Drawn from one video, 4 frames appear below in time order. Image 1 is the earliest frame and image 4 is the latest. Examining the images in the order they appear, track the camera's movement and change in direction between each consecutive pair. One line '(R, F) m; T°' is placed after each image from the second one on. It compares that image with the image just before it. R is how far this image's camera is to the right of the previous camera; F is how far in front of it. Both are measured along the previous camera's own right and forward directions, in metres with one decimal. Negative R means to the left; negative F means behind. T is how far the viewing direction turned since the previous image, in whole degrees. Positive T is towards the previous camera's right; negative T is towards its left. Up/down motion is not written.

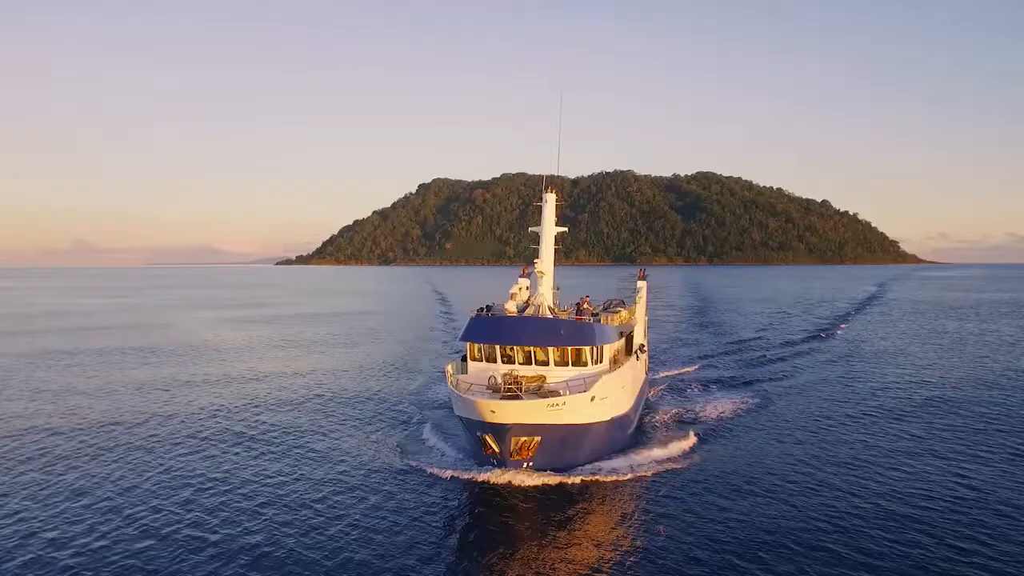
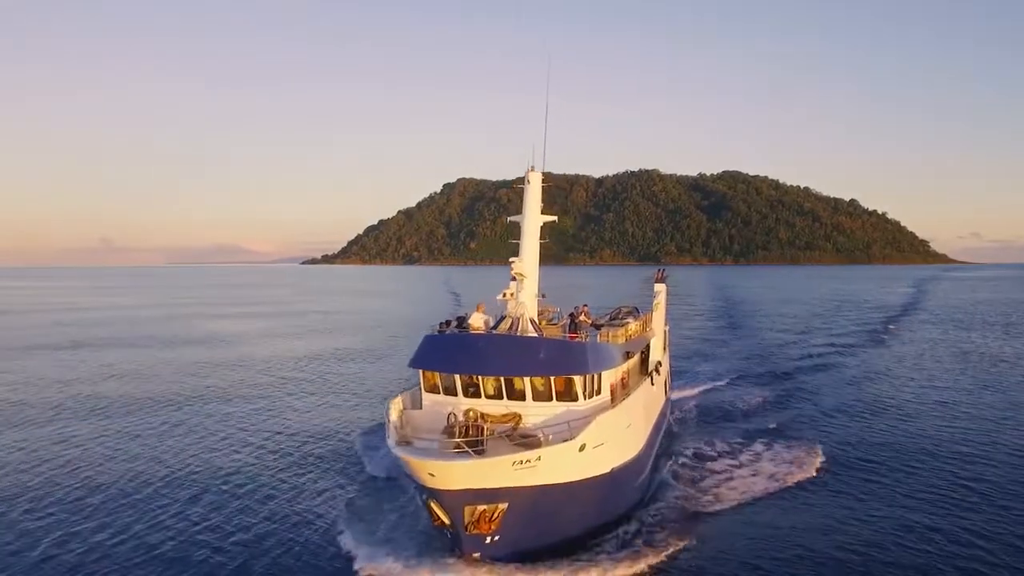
(+0.9, +3.4) m; -2°
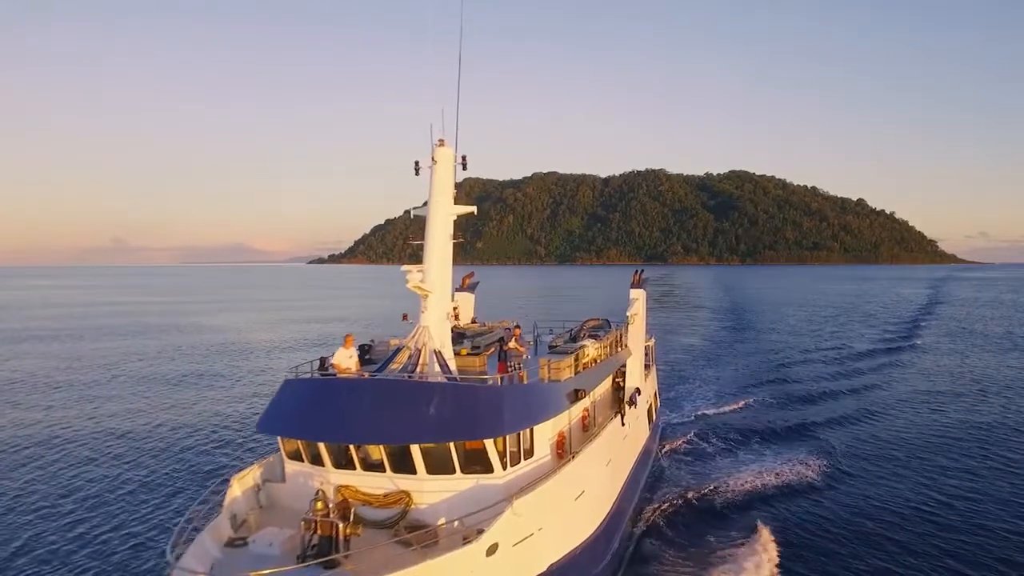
(+1.2, +3.1) m; -1°
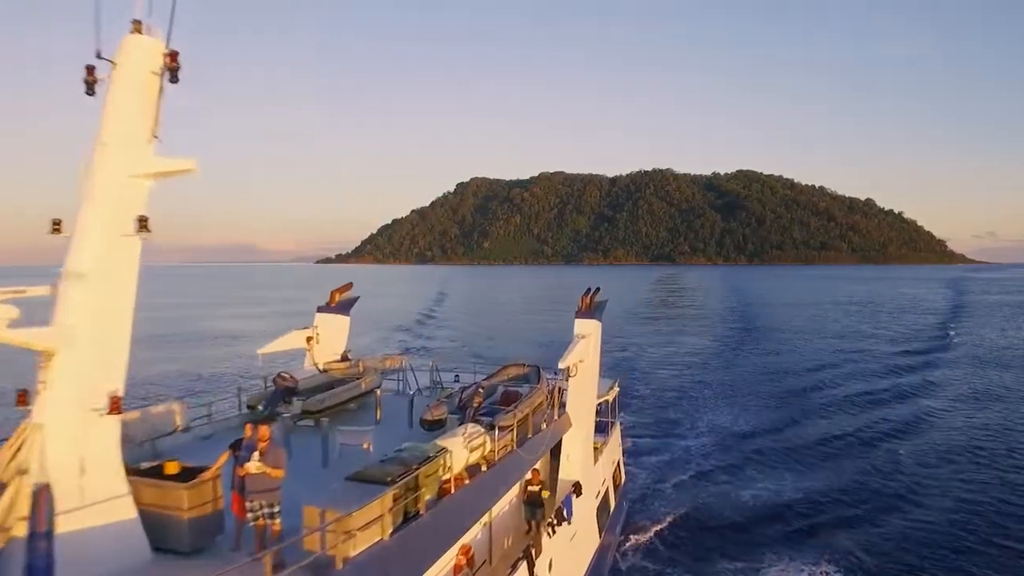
(+1.4, +4.3) m; -1°
